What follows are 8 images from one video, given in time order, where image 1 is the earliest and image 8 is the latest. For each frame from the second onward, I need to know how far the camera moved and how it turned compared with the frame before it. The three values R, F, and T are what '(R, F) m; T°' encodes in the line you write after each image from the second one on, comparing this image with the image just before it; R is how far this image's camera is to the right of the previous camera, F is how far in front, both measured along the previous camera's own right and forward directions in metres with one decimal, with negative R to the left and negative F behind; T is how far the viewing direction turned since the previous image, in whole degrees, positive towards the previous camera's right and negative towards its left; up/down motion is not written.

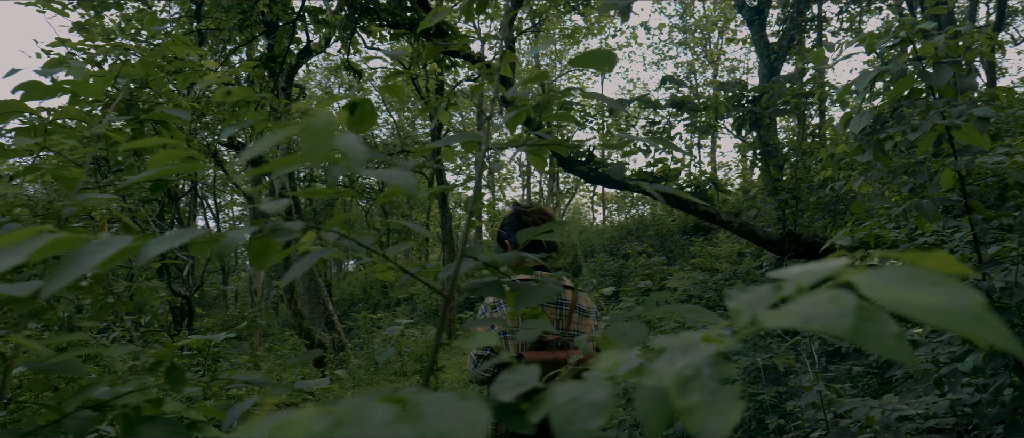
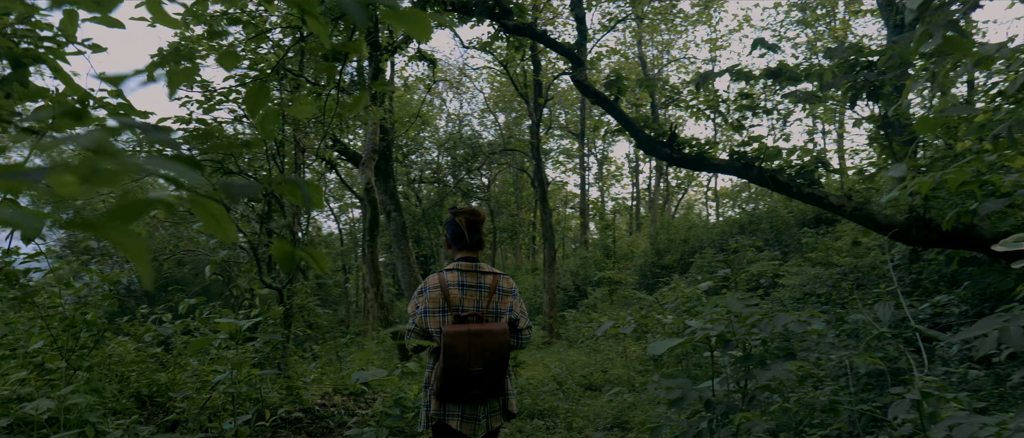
(+0.3, +0.2) m; -11°
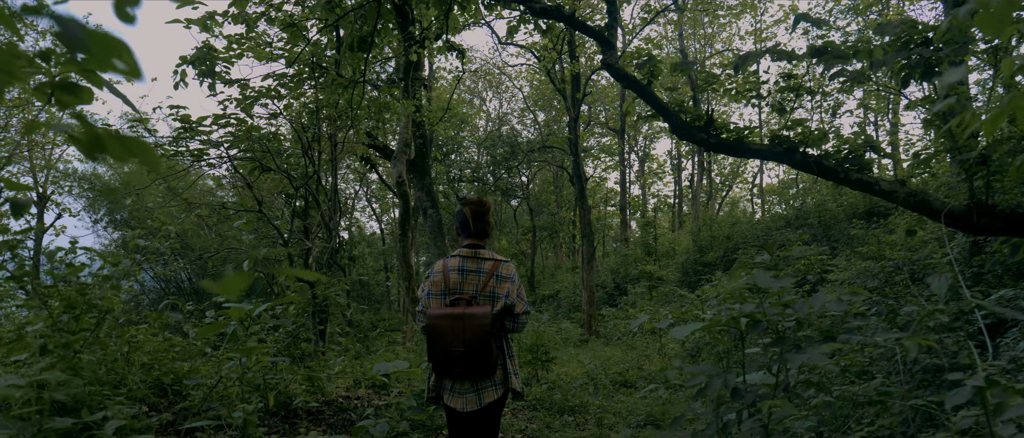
(+0.1, +0.1) m; -4°
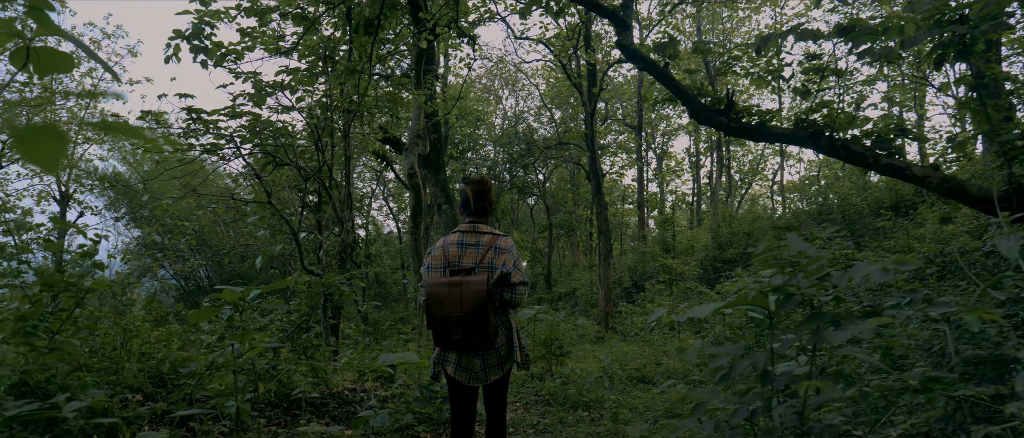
(0.0, +0.1) m; -2°
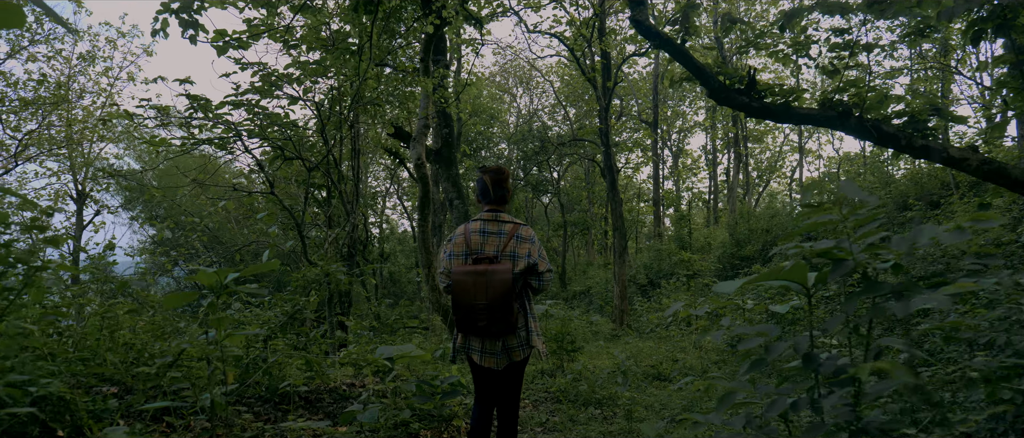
(+0.1, +0.2) m; -2°
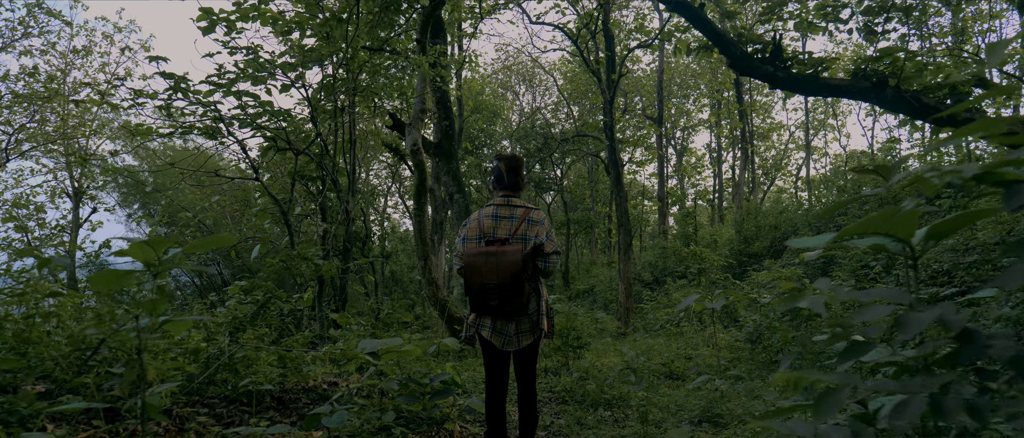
(0.0, +0.4) m; 0°
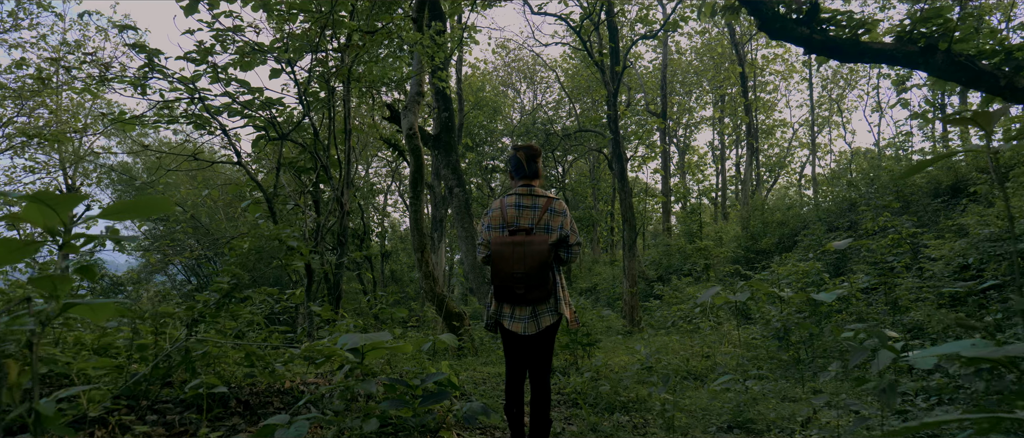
(0.0, +0.4) m; 0°
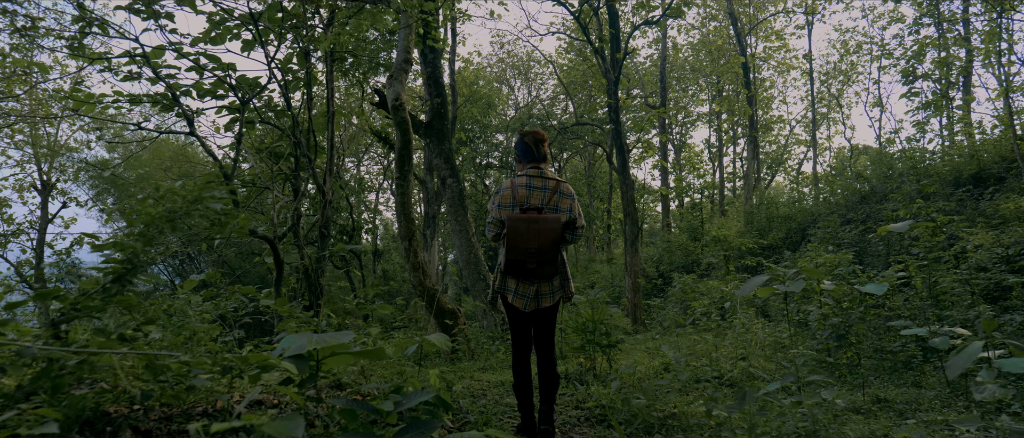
(-0.1, +0.7) m; +1°
